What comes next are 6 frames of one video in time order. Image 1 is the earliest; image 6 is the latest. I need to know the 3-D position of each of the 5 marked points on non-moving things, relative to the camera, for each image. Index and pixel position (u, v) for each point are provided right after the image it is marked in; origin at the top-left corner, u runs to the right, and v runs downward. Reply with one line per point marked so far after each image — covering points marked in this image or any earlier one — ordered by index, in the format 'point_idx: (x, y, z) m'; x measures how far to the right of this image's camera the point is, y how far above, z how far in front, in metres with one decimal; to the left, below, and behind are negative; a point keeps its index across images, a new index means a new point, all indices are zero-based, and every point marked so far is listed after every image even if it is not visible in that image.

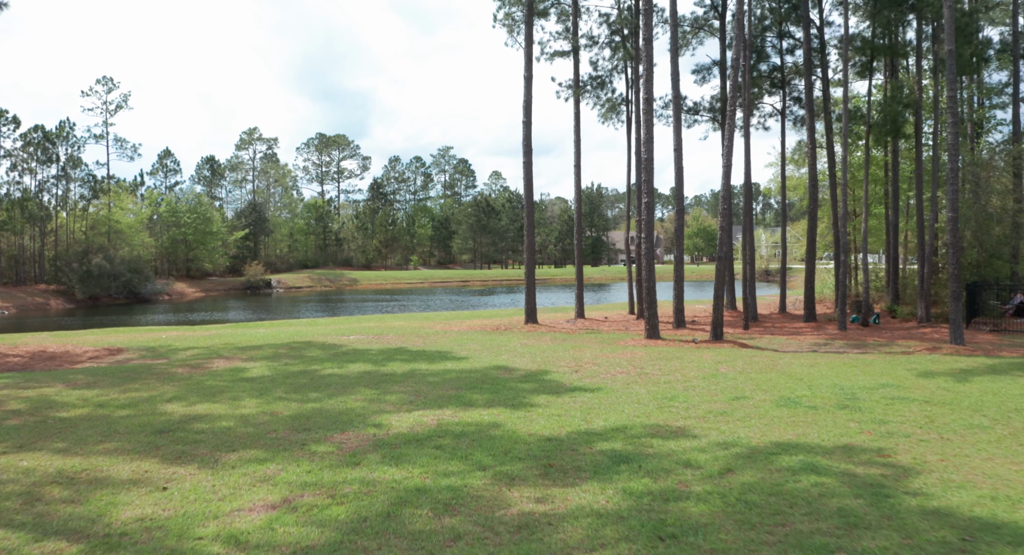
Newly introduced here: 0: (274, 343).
0: (-5.8, -1.6, +17.5) m
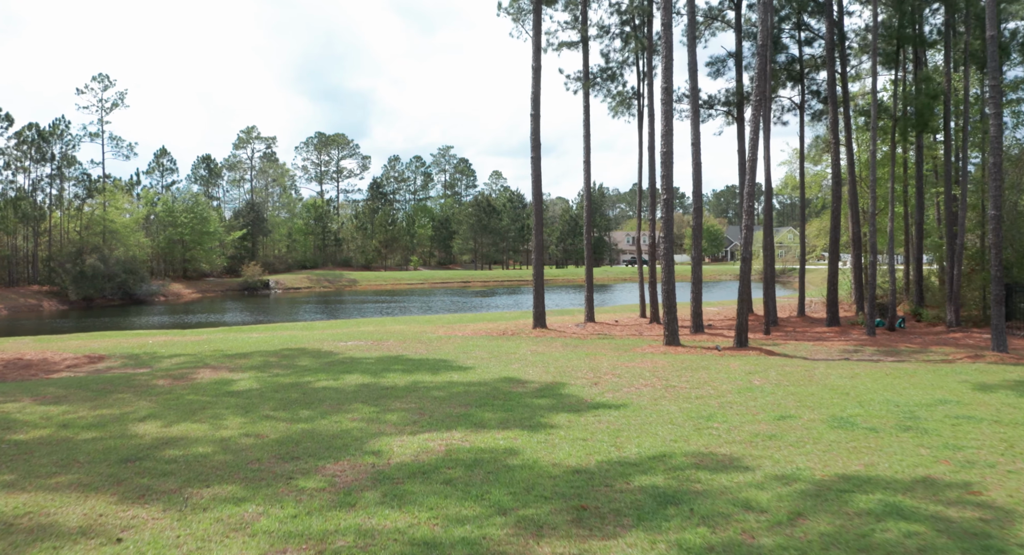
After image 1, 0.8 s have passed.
0: (-5.6, -1.7, +16.2) m
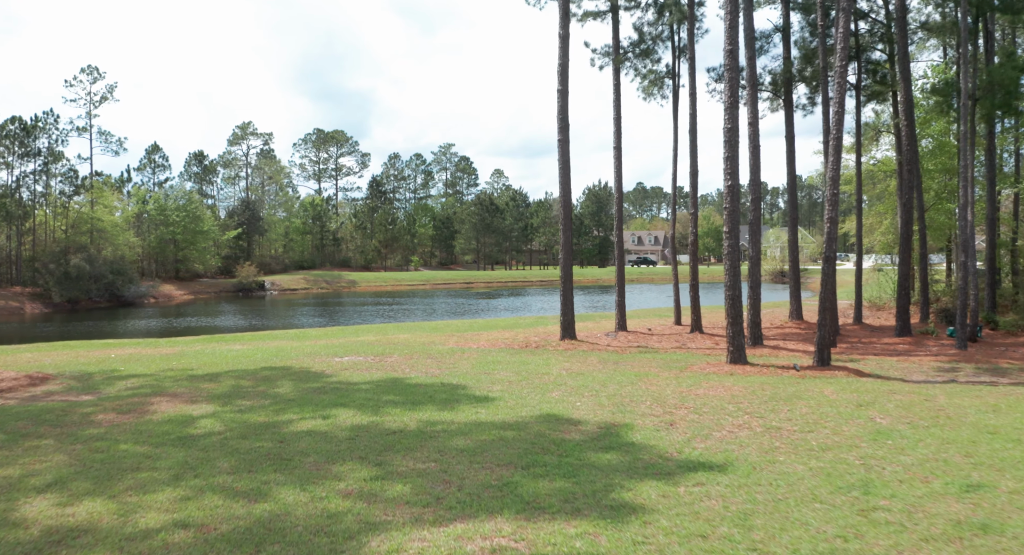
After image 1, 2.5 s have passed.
0: (-5.0, -1.7, +13.3) m
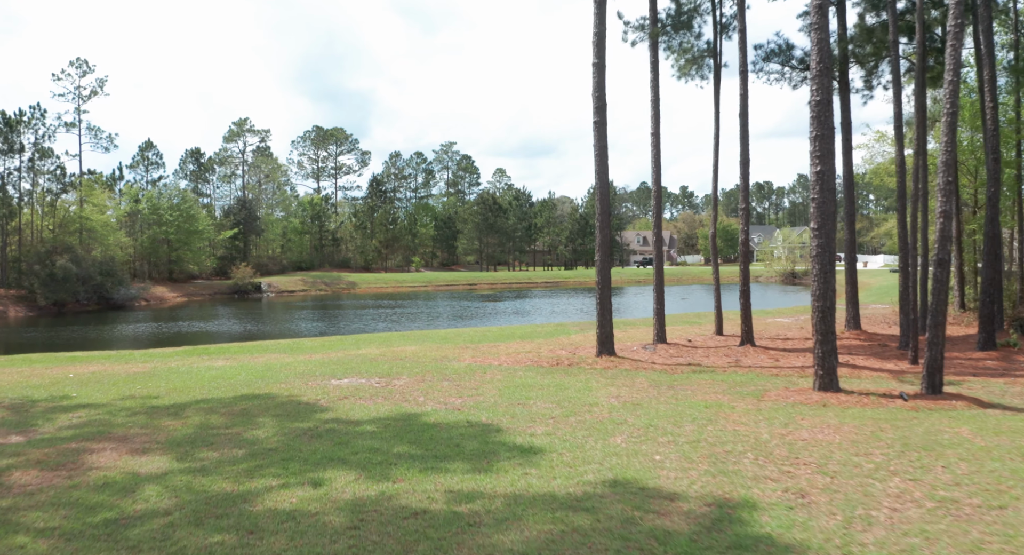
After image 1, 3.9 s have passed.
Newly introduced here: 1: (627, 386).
0: (-4.4, -1.8, +10.7) m
1: (+2.0, -1.9, +12.6) m
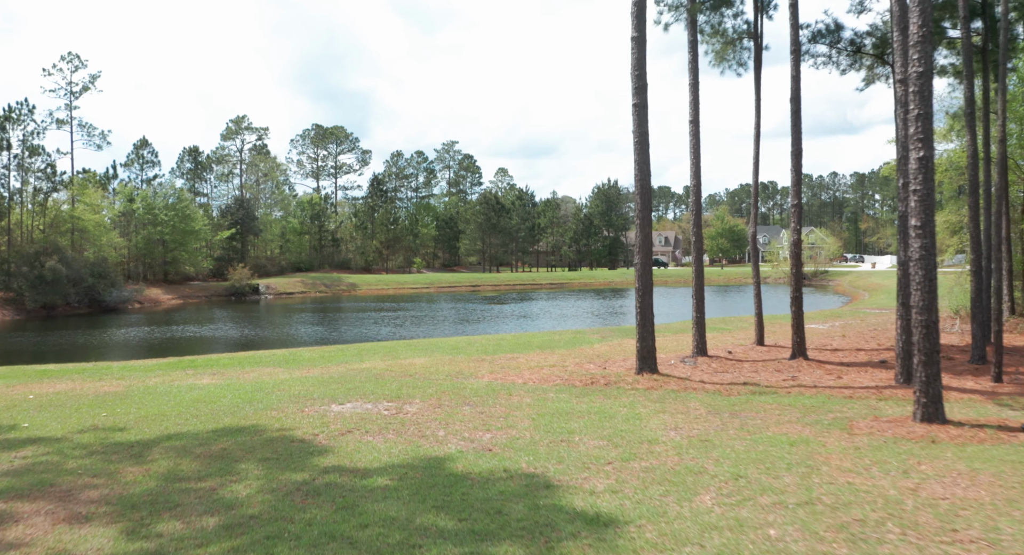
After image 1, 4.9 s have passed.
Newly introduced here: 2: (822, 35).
0: (-3.9, -1.9, +8.8) m
1: (+2.5, -2.0, +10.6) m
2: (+7.9, +6.2, +18.1) m
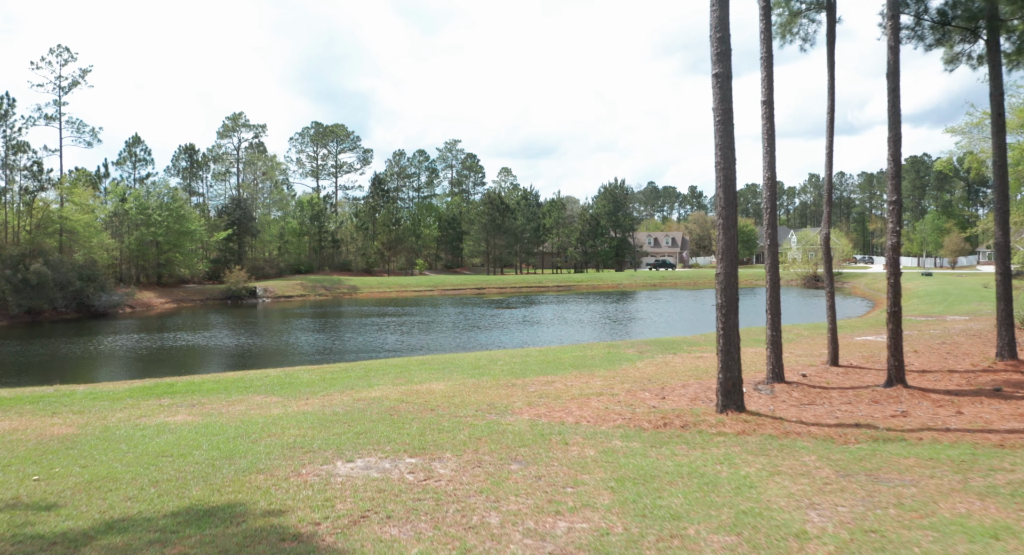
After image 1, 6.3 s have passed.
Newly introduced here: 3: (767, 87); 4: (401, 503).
0: (-3.2, -2.1, +6.2) m
1: (+3.3, -2.2, +8.0) m
2: (+8.6, +6.0, +15.5) m
3: (+4.9, +3.6, +13.6) m
4: (-1.1, -2.1, +6.7) m
